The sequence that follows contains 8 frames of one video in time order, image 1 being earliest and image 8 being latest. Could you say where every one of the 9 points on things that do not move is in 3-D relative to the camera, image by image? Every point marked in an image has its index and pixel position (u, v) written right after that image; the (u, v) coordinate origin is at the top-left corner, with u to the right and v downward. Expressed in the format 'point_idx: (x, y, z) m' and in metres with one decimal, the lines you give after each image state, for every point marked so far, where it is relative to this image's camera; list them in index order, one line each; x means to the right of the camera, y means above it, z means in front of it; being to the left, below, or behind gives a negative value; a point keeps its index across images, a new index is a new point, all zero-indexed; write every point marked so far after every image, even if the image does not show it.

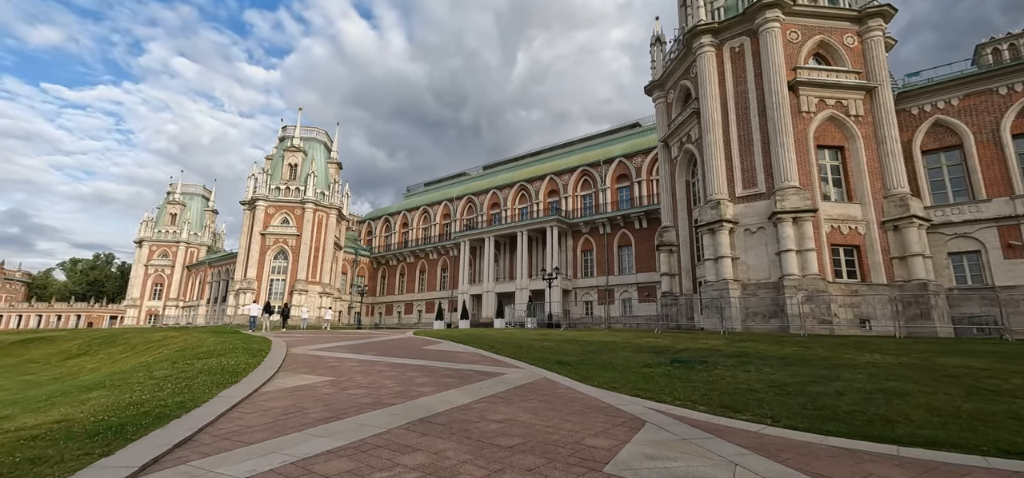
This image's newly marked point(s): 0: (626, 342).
0: (+3.0, -2.7, +11.1) m
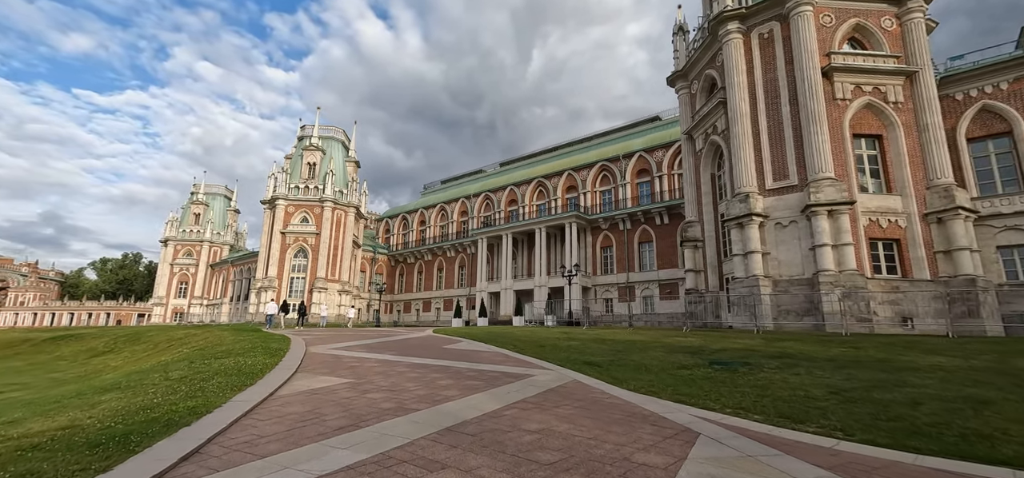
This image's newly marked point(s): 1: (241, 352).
0: (+3.6, -2.6, +10.6) m
1: (-5.5, -2.3, +8.6) m
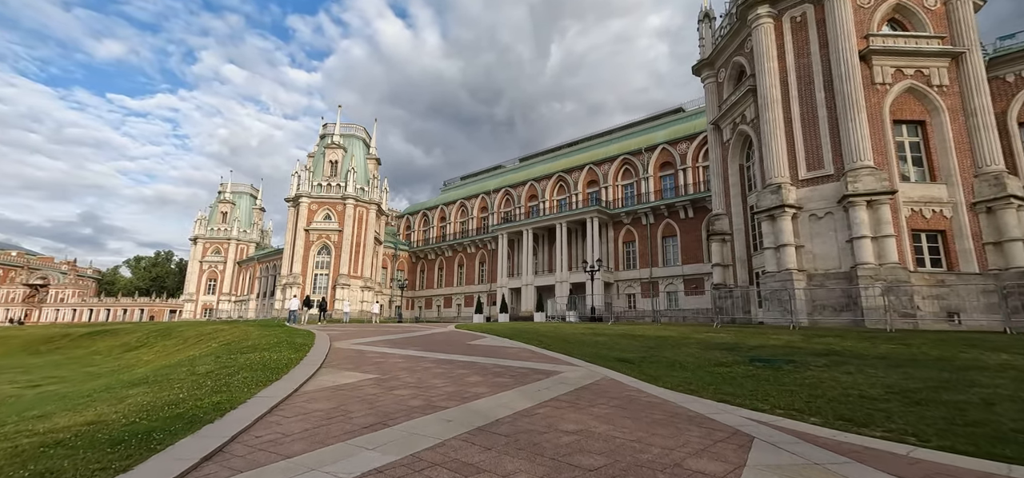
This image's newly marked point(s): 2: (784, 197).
0: (+4.2, -2.4, +10.2) m
1: (-4.9, -2.2, +8.6) m
2: (+11.3, +1.8, +17.6) m
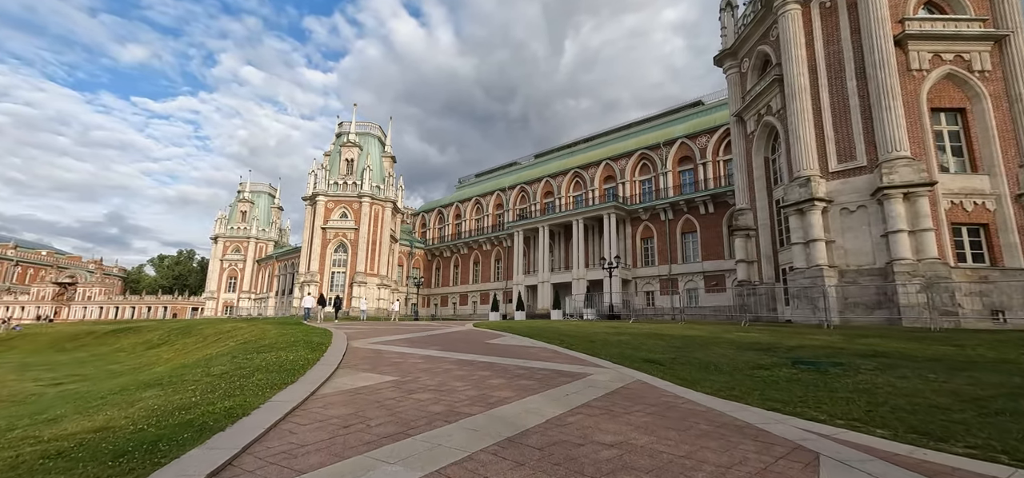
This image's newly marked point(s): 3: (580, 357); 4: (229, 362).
0: (+4.7, -2.2, +9.7) m
1: (-4.5, -2.1, +8.4) m
2: (+12.0, +2.0, +16.9) m
3: (+1.2, -2.2, +7.7) m
4: (-4.7, -2.0, +7.0) m
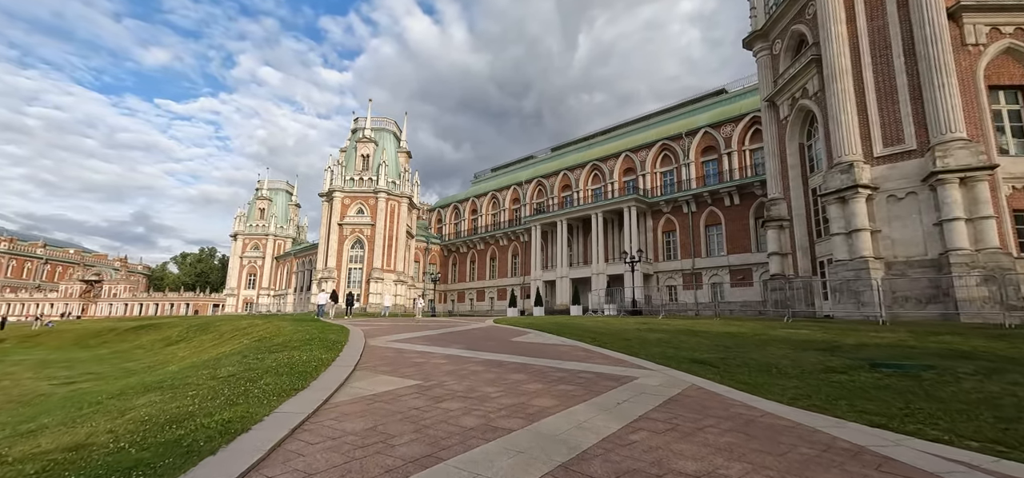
0: (+5.3, -2.0, +8.8) m
1: (-4.0, -2.0, +7.9) m
2: (+12.8, +2.3, +15.7) m
3: (+1.8, -2.0, +7.0) m
4: (-4.2, -1.9, +6.5) m
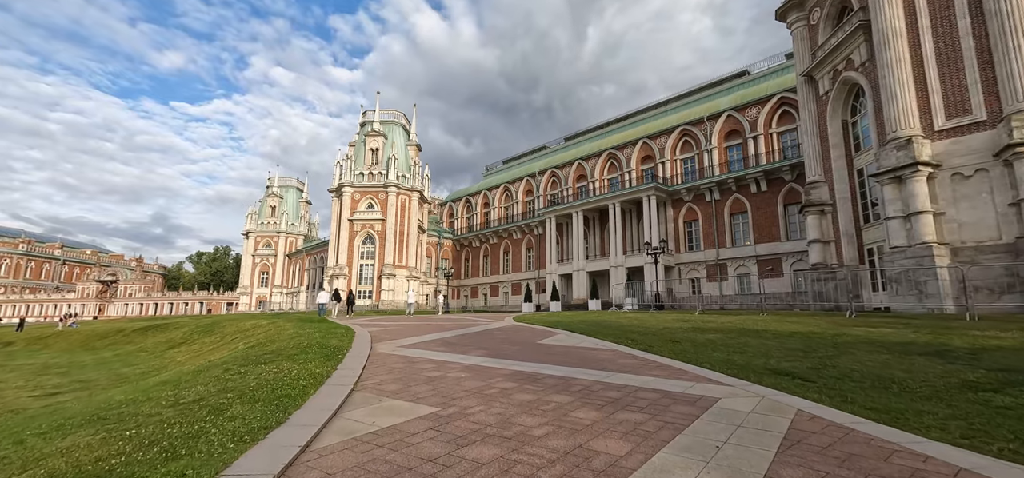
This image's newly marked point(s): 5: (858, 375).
0: (+5.8, -1.7, +7.5) m
1: (-3.5, -1.8, +6.7) m
2: (+13.4, +2.9, +14.1) m
3: (+2.2, -1.7, +5.7) m
4: (-3.7, -1.8, +5.3) m
5: (+4.0, -1.6, +4.9) m
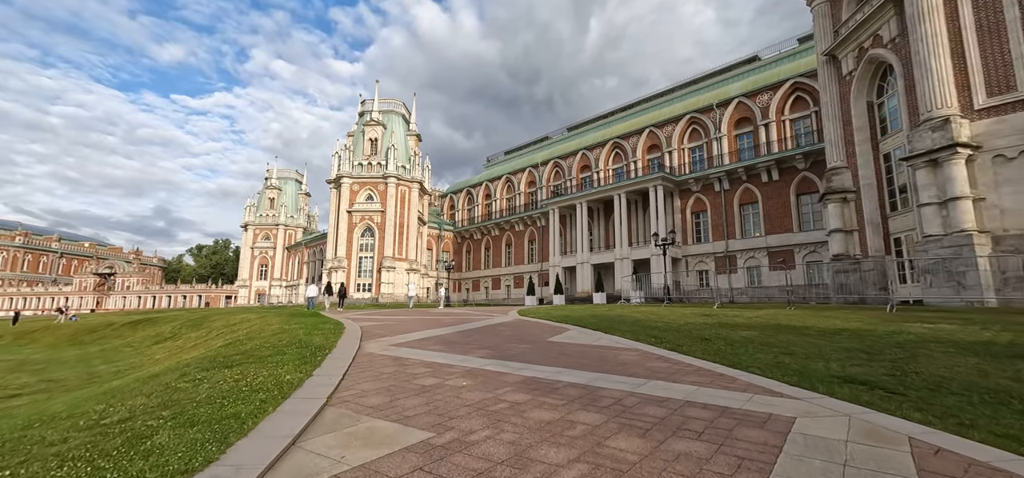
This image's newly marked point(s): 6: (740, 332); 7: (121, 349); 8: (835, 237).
0: (+5.9, -1.4, +6.5) m
1: (-3.4, -1.6, +5.8) m
2: (+13.6, +3.2, +13.0) m
3: (+2.3, -1.5, +4.8) m
4: (-3.6, -1.5, +4.4) m
5: (+4.1, -1.4, +4.0) m
6: (+4.0, -1.6, +7.4) m
7: (-14.8, -4.1, +16.1) m
8: (+13.4, +0.1, +17.5) m
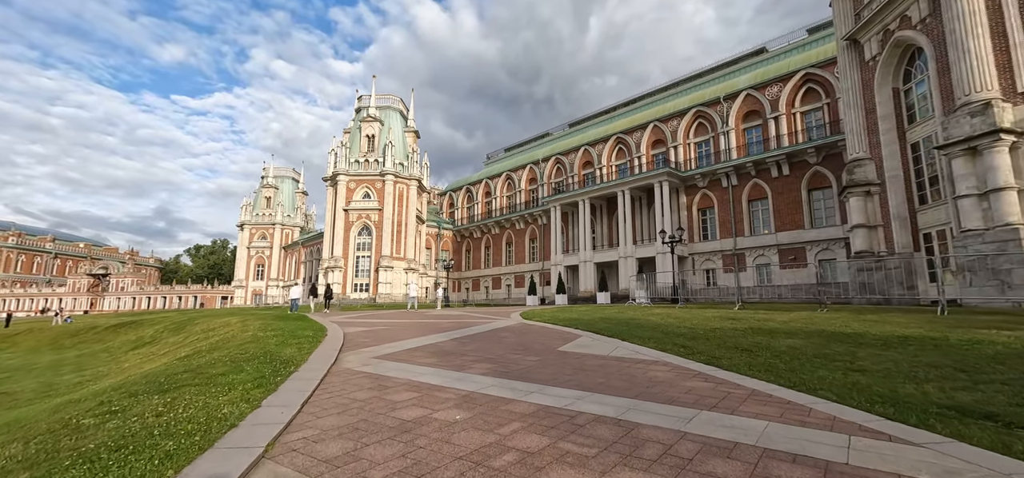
0: (+6.0, -1.3, +5.5) m
1: (-3.3, -1.5, +4.8) m
2: (+13.6, +3.4, +11.9) m
3: (+2.4, -1.4, +3.7) m
4: (-3.6, -1.5, +3.4) m
5: (+4.2, -1.3, +2.9) m
6: (+4.0, -1.5, +6.4) m
7: (-14.7, -4.1, +15.1) m
8: (+13.4, +0.2, +16.5) m
